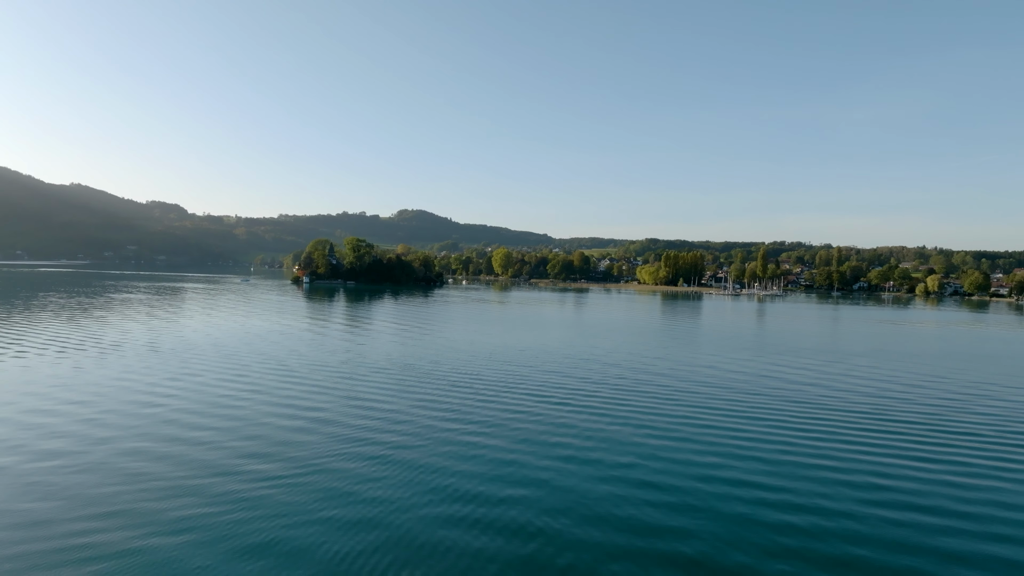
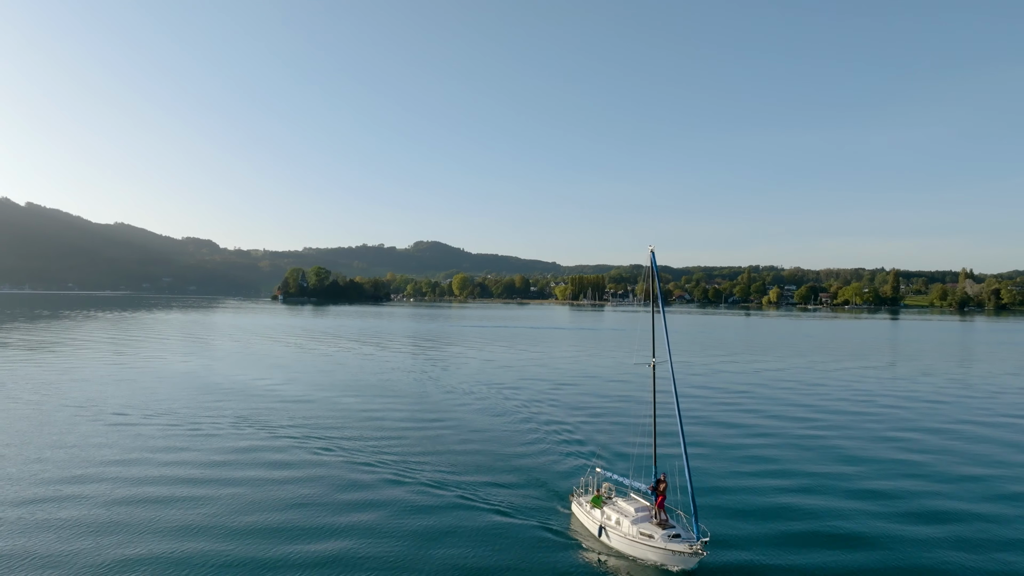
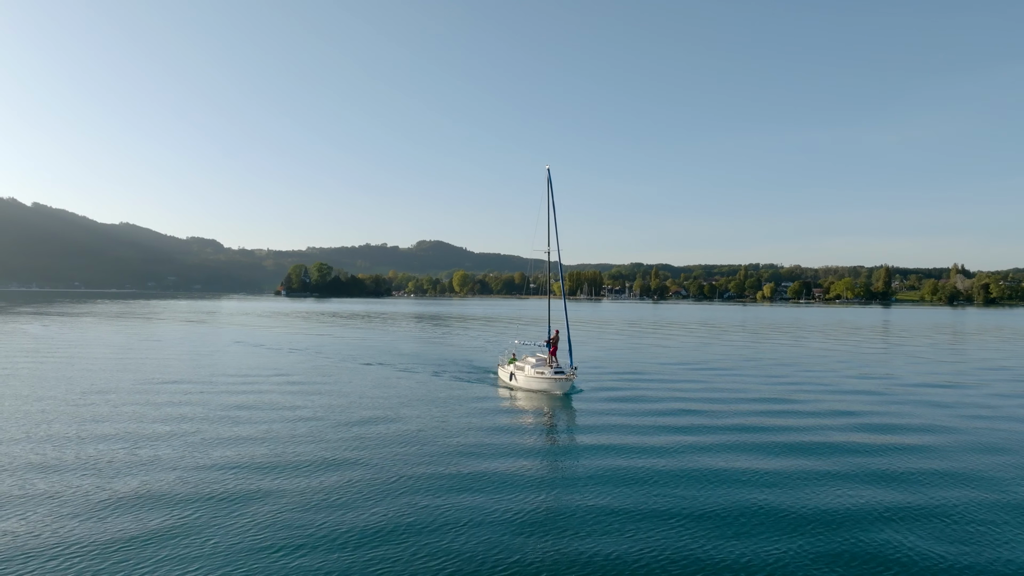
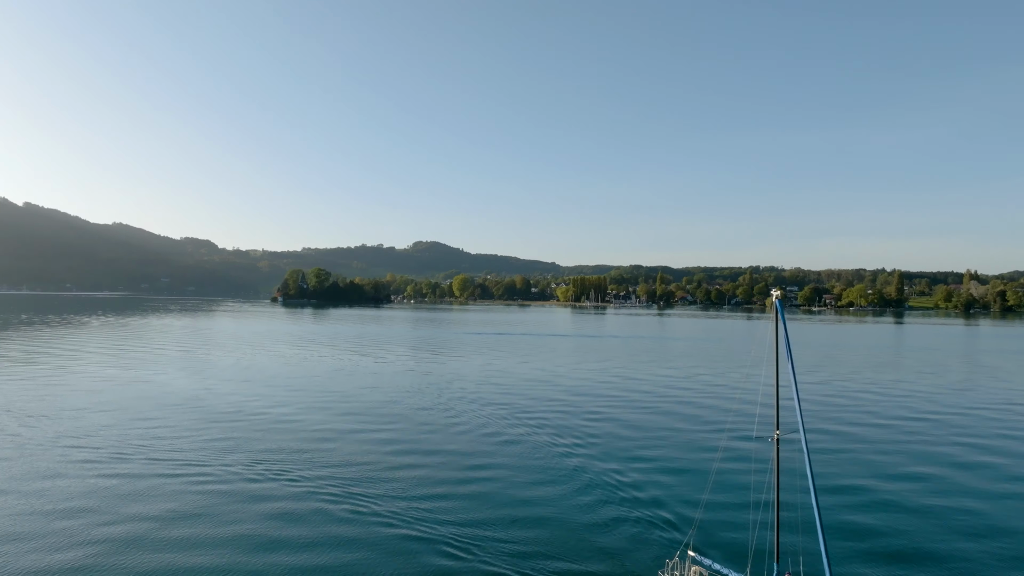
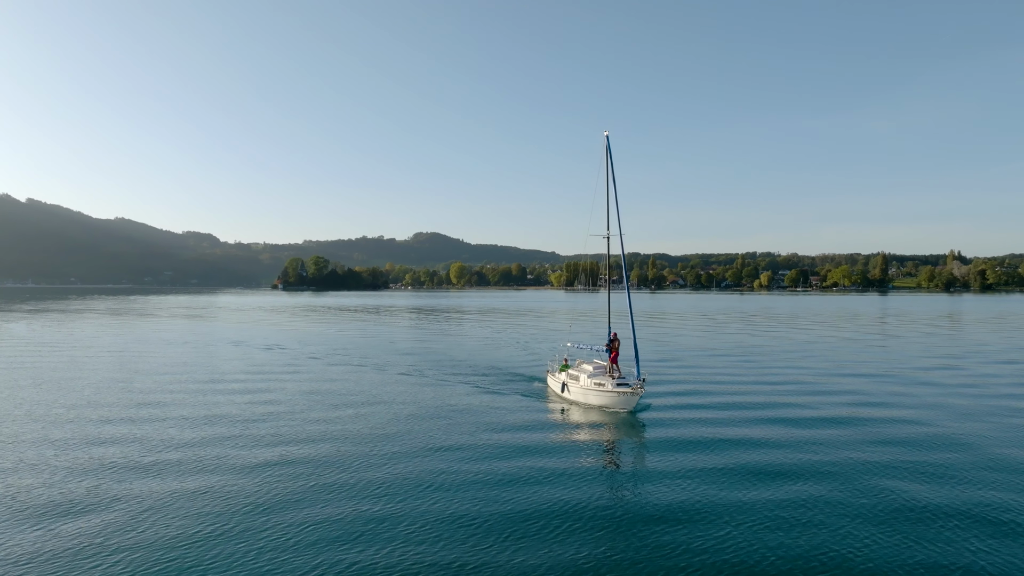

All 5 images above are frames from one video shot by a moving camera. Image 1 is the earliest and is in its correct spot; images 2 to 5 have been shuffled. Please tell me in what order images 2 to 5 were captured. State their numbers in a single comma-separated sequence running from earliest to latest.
4, 2, 3, 5
